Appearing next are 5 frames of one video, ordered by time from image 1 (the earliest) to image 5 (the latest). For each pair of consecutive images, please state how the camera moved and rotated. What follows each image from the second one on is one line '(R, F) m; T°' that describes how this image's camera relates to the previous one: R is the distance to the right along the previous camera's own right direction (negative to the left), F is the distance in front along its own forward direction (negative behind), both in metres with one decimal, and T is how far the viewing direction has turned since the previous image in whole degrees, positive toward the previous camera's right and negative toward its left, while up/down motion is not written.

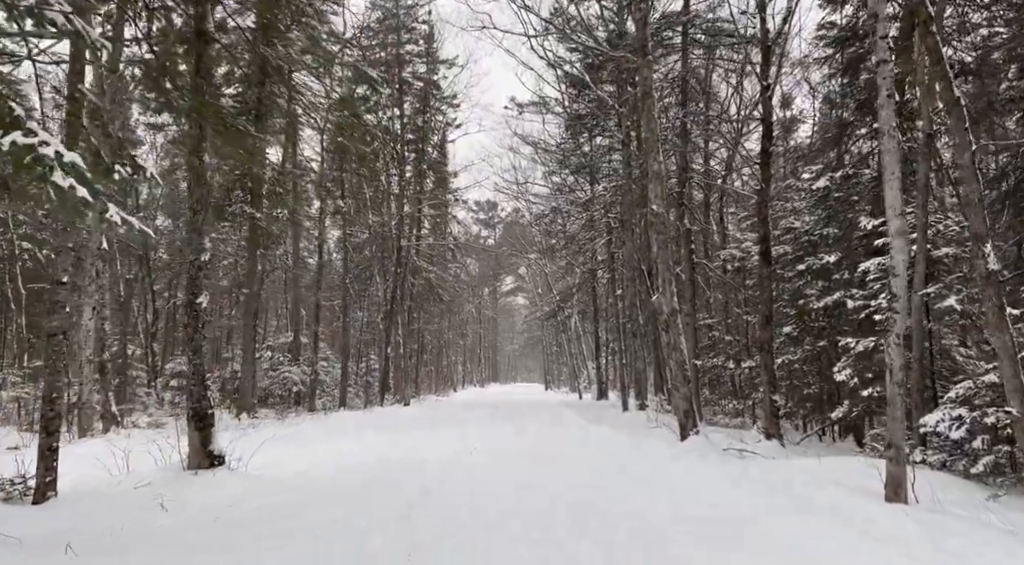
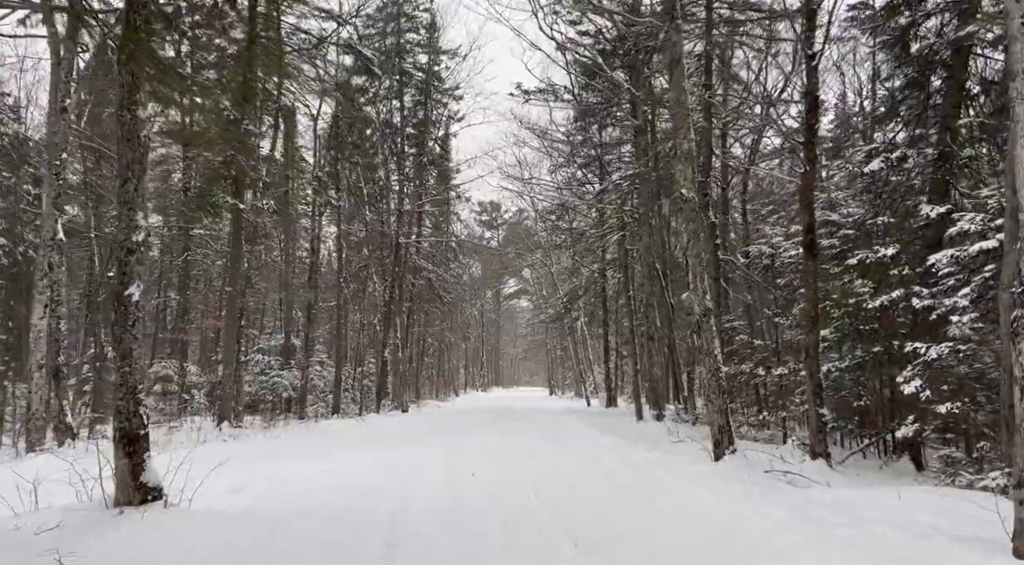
(-0.1, +1.4) m; 0°
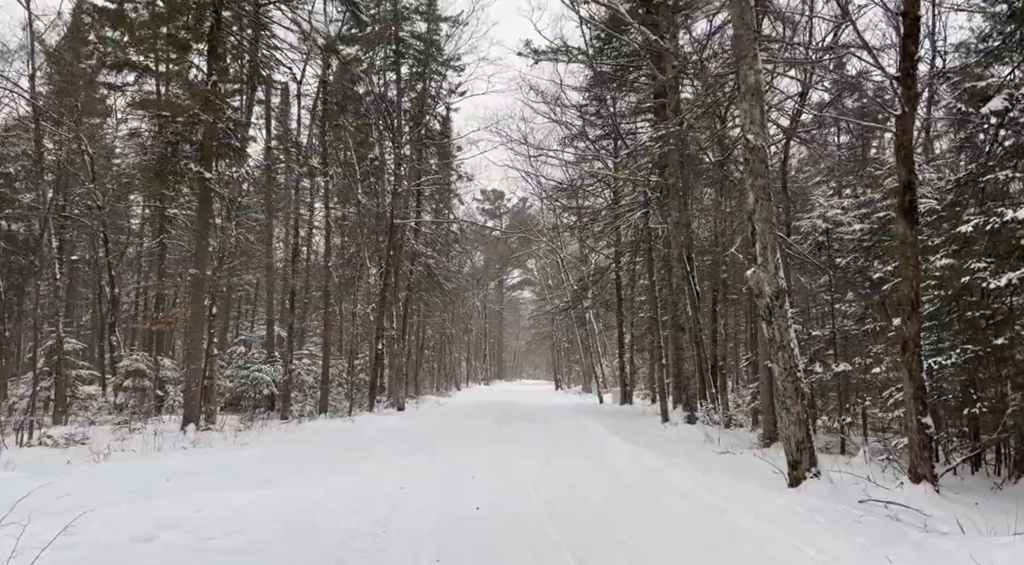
(-0.1, +2.2) m; 0°
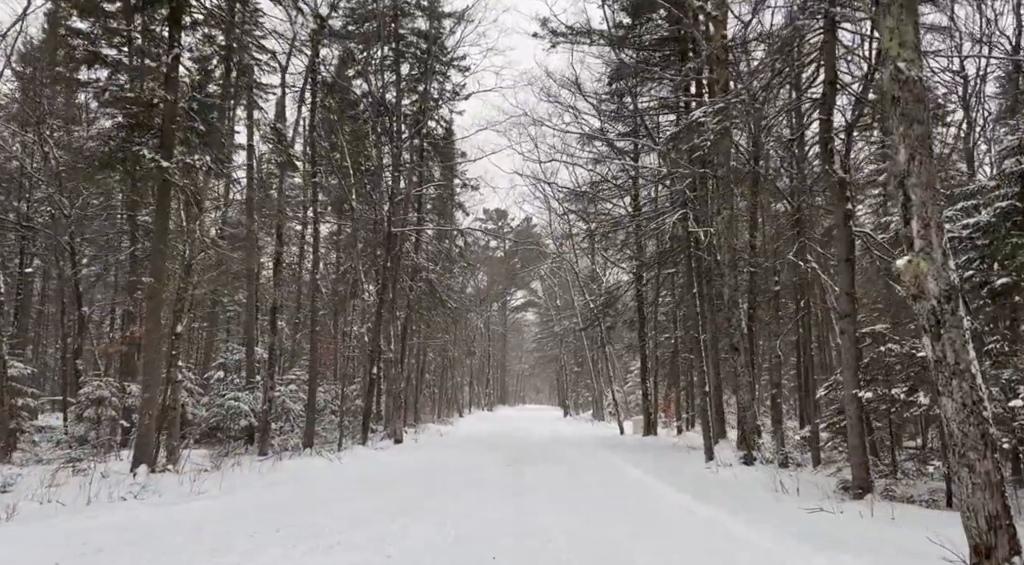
(-0.3, +2.4) m; 0°
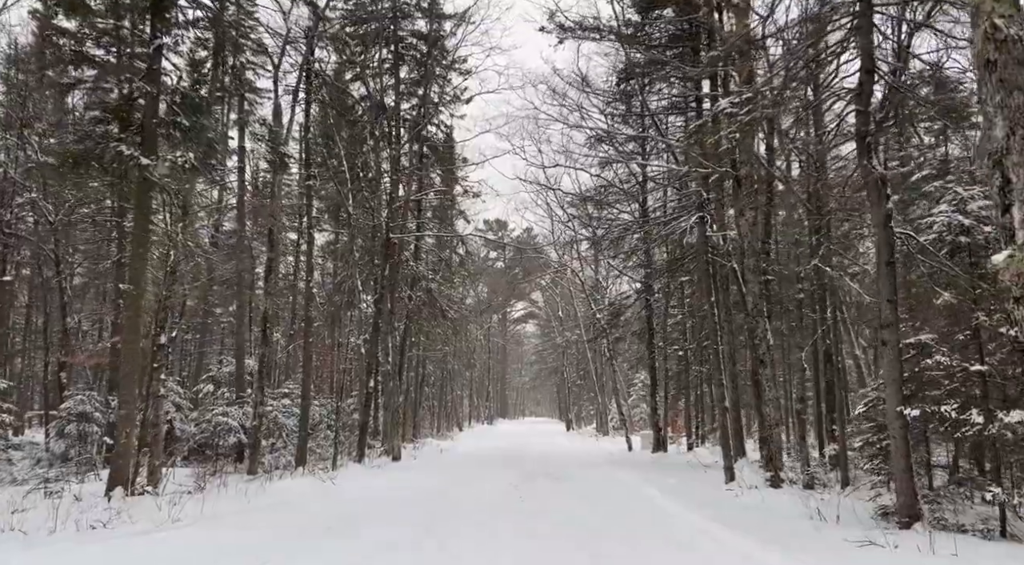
(-0.1, +0.9) m; 0°
